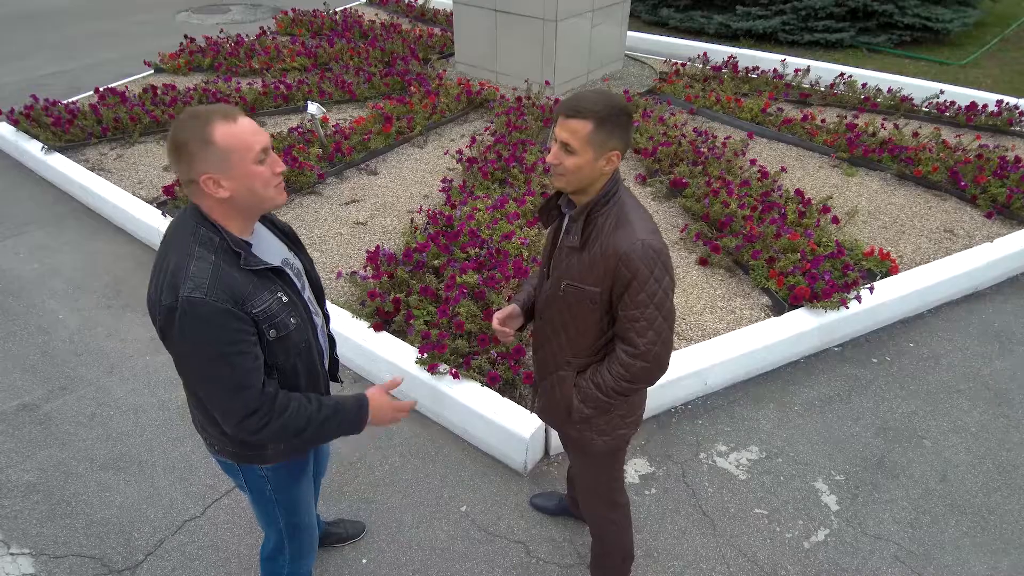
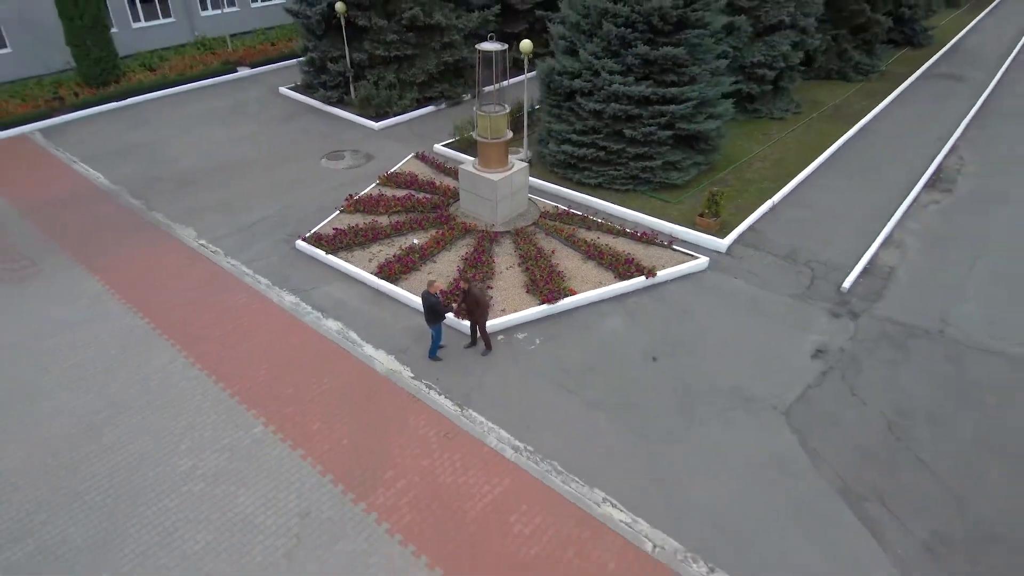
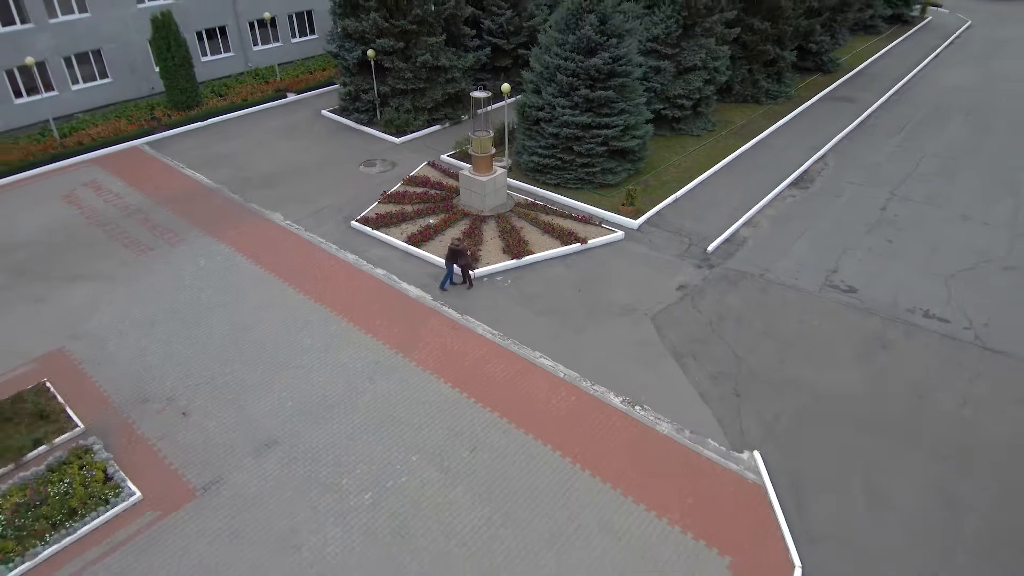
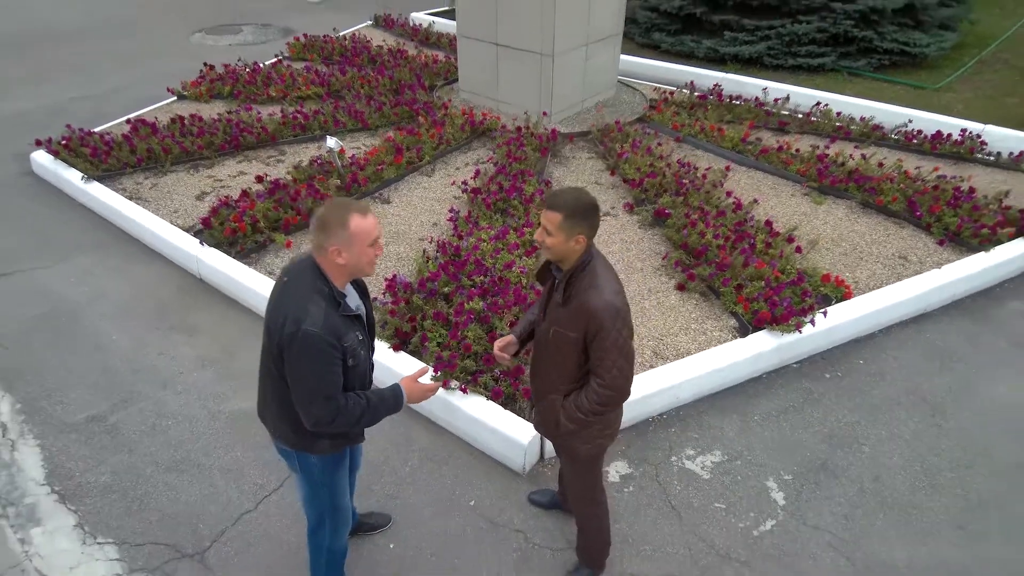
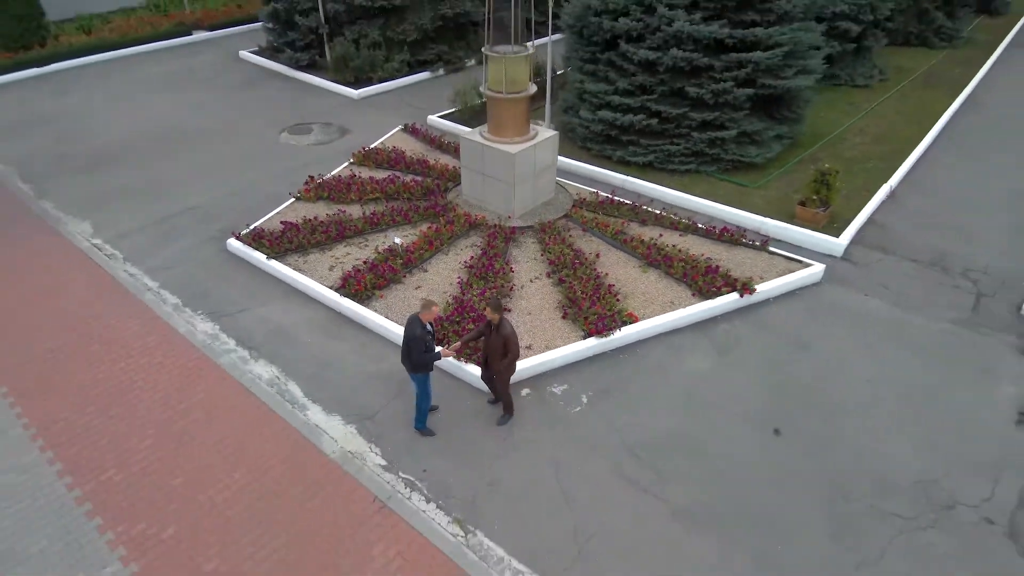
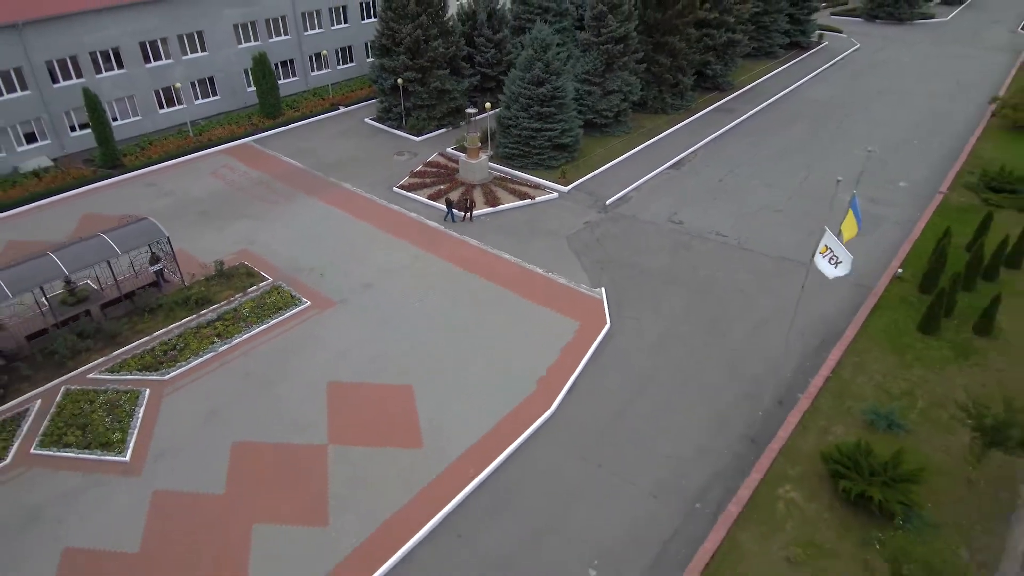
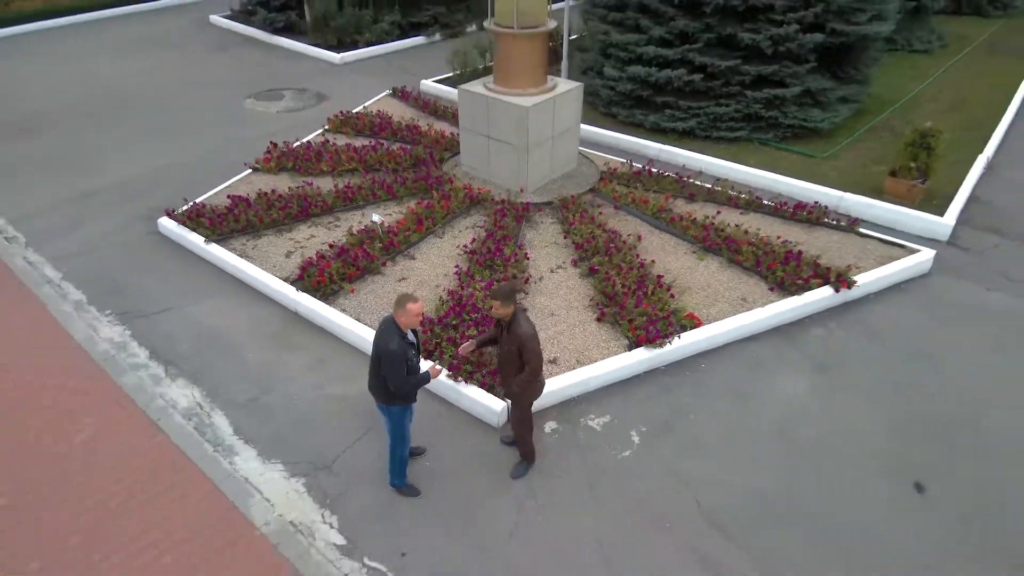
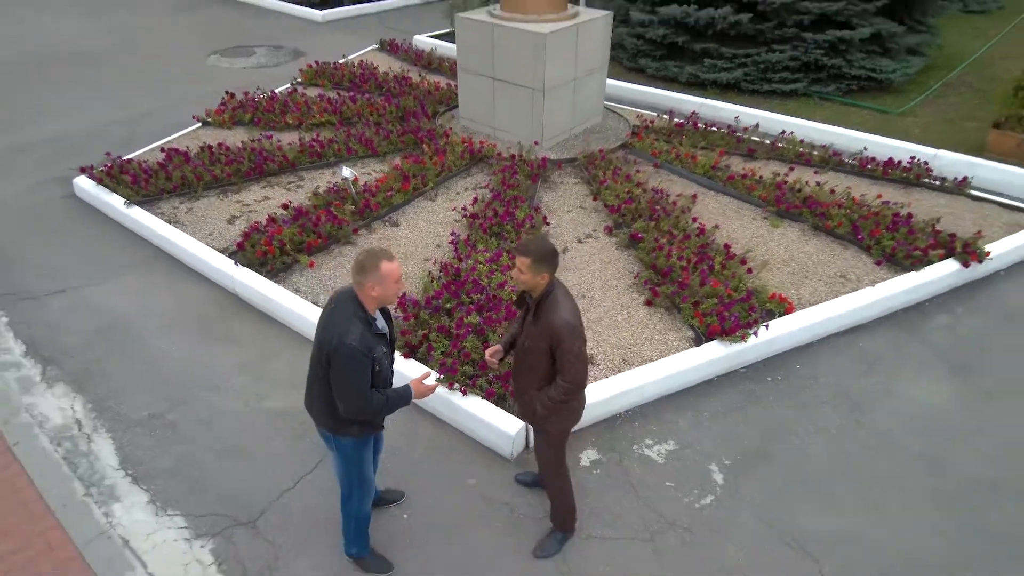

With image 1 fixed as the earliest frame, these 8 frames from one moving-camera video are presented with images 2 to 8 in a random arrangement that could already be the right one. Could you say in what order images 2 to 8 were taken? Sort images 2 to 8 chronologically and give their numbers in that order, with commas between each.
4, 8, 7, 5, 2, 3, 6
